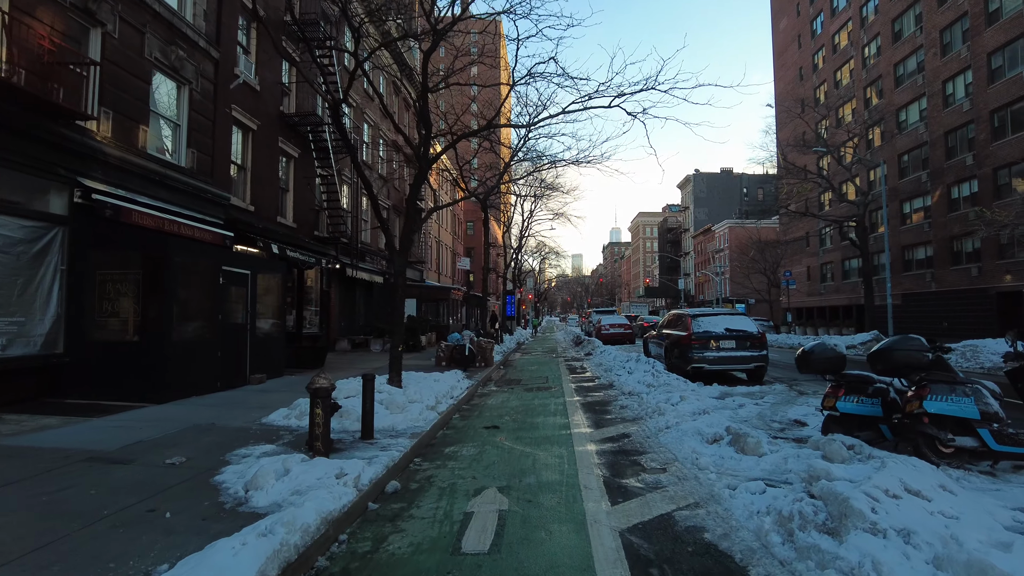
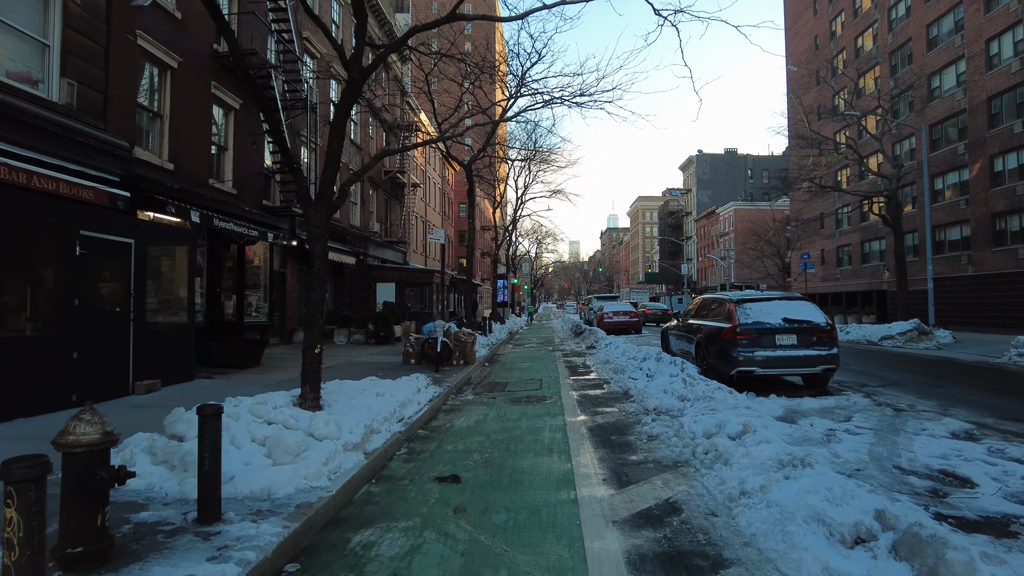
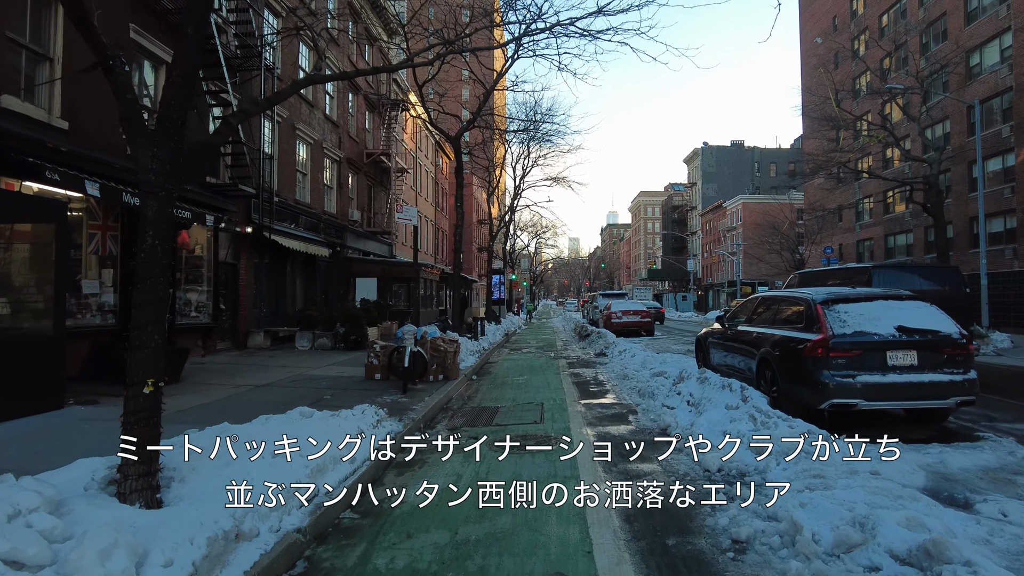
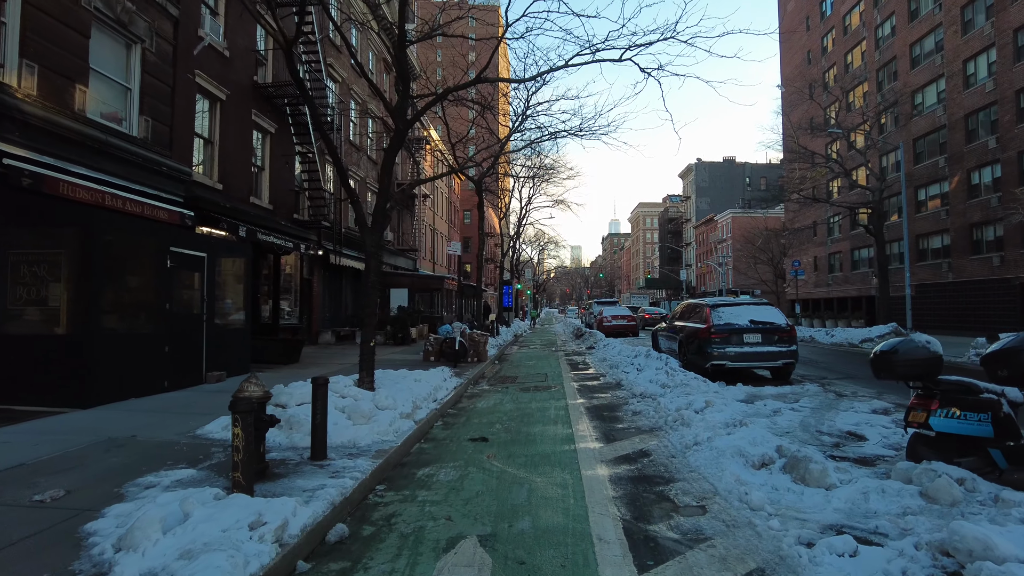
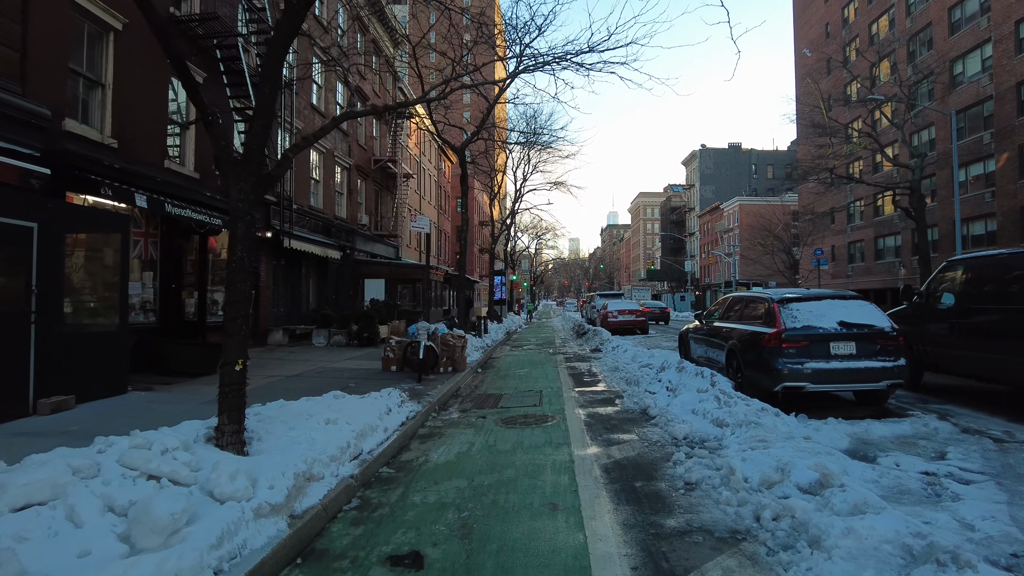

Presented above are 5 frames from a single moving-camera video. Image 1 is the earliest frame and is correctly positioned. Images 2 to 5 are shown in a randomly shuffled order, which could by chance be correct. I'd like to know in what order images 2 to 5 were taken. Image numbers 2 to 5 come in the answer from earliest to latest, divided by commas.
4, 2, 5, 3
